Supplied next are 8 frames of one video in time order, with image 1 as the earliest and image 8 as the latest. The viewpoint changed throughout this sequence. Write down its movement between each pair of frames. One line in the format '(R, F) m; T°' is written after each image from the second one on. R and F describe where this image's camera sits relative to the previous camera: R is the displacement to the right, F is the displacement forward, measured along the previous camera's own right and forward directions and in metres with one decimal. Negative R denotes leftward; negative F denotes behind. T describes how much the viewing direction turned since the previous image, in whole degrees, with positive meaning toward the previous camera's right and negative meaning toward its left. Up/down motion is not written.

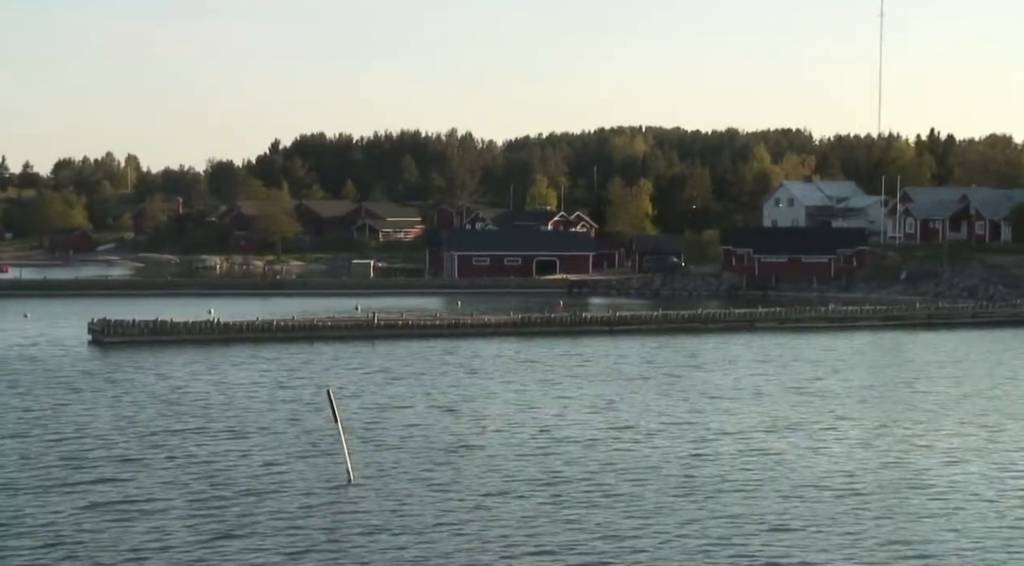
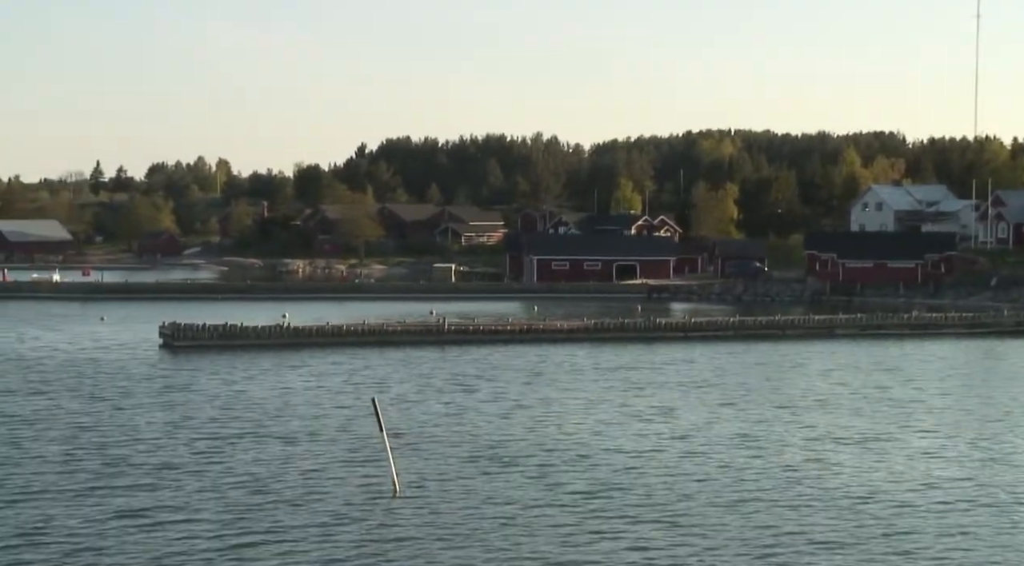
(+0.4, +0.3) m; -4°
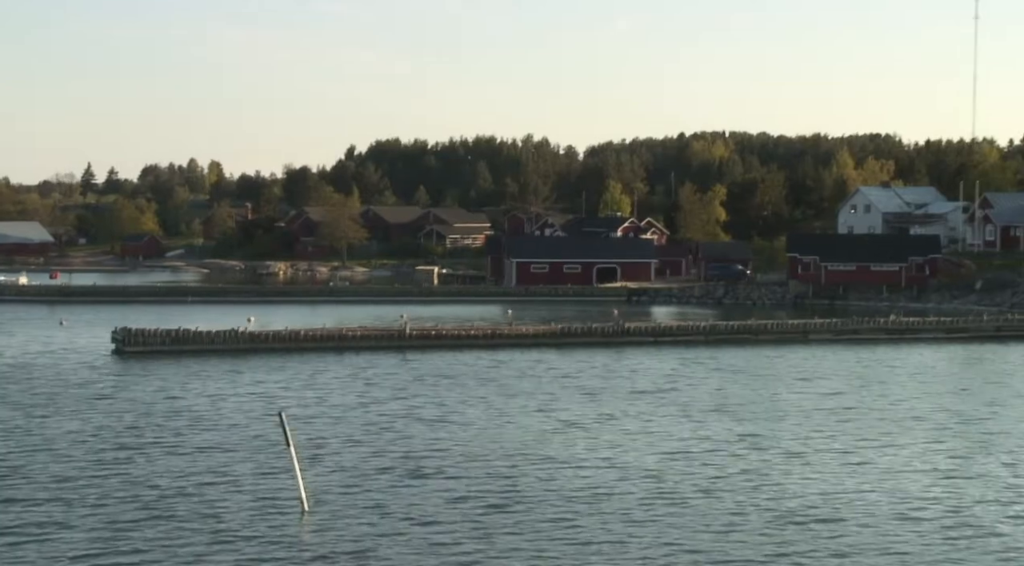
(+0.9, +0.5) m; 0°
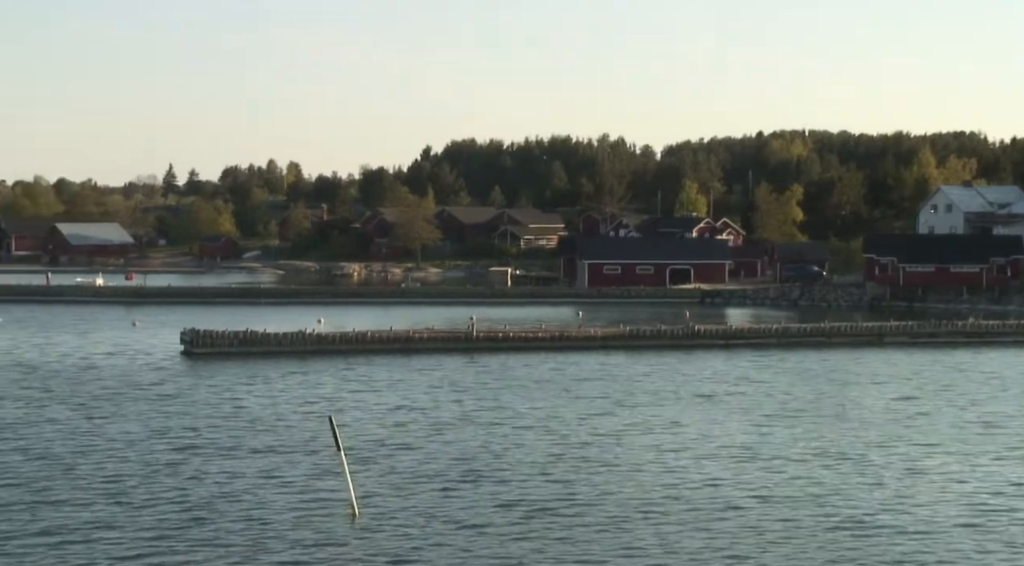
(+0.3, +0.2) m; -3°
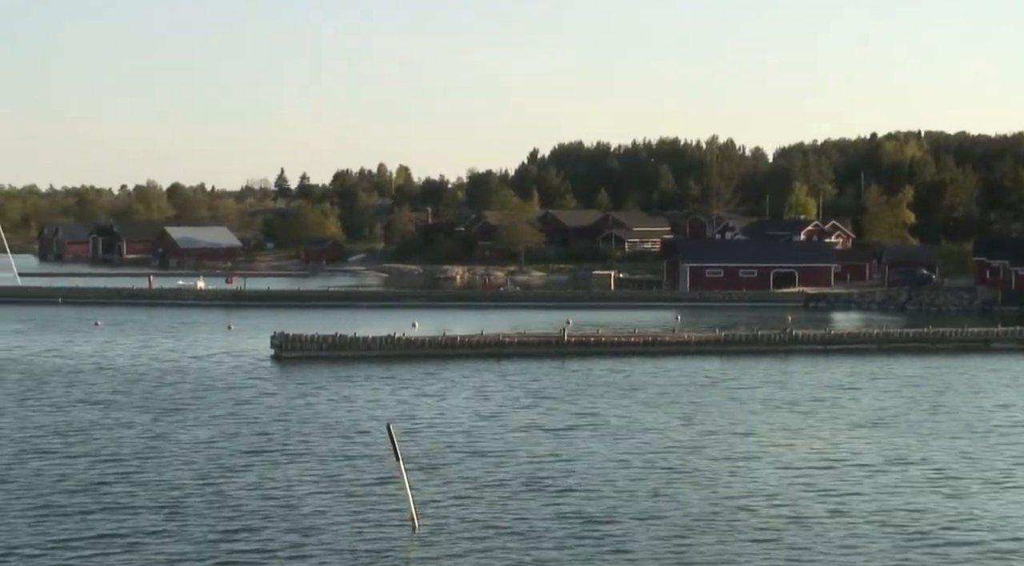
(+0.5, +0.3) m; -5°
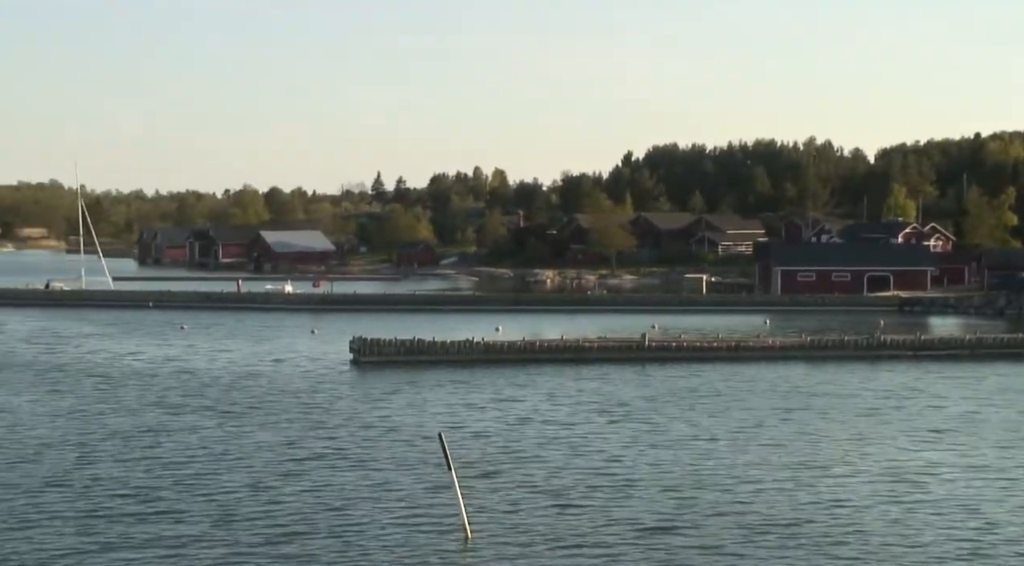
(+0.4, +0.2) m; -4°
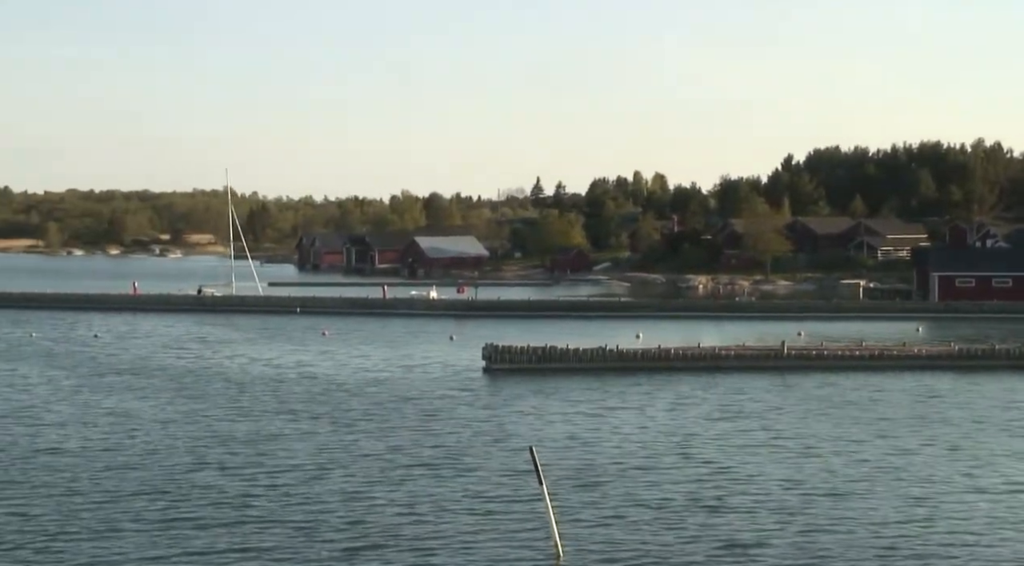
(+0.7, +0.1) m; -7°
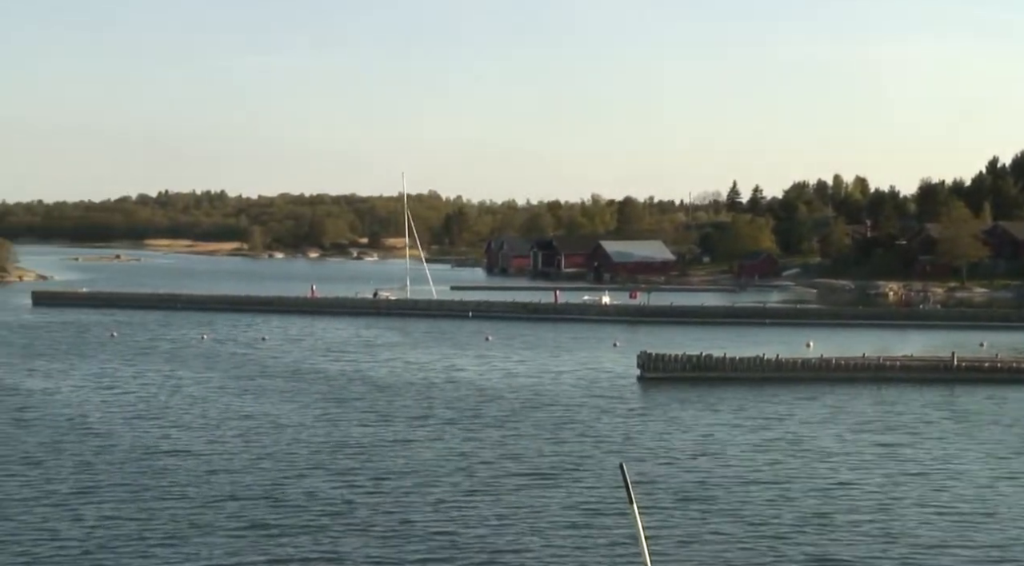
(+1.0, -0.2) m; -9°
